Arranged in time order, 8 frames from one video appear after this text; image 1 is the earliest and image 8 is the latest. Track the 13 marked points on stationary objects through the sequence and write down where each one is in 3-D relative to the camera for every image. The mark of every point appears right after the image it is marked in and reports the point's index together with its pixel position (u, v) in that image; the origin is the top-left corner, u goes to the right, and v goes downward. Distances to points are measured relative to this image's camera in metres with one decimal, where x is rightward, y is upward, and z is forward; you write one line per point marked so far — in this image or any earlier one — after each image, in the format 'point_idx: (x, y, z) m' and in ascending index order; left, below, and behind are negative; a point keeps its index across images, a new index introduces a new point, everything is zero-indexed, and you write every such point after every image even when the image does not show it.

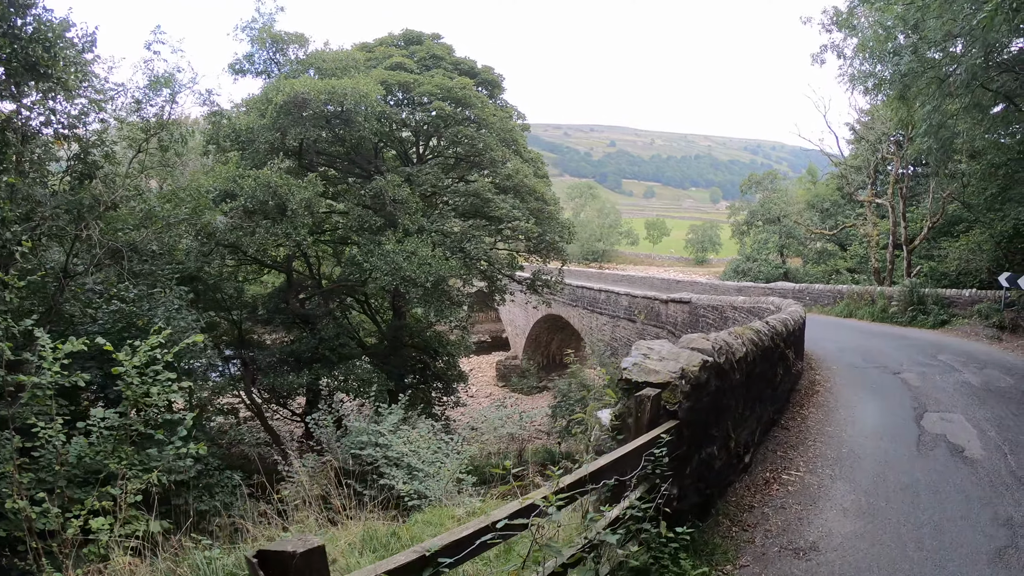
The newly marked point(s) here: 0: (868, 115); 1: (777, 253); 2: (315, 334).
0: (+4.8, +2.3, +14.6) m
1: (+4.8, +0.6, +19.8) m
2: (-2.1, -0.4, +11.2) m
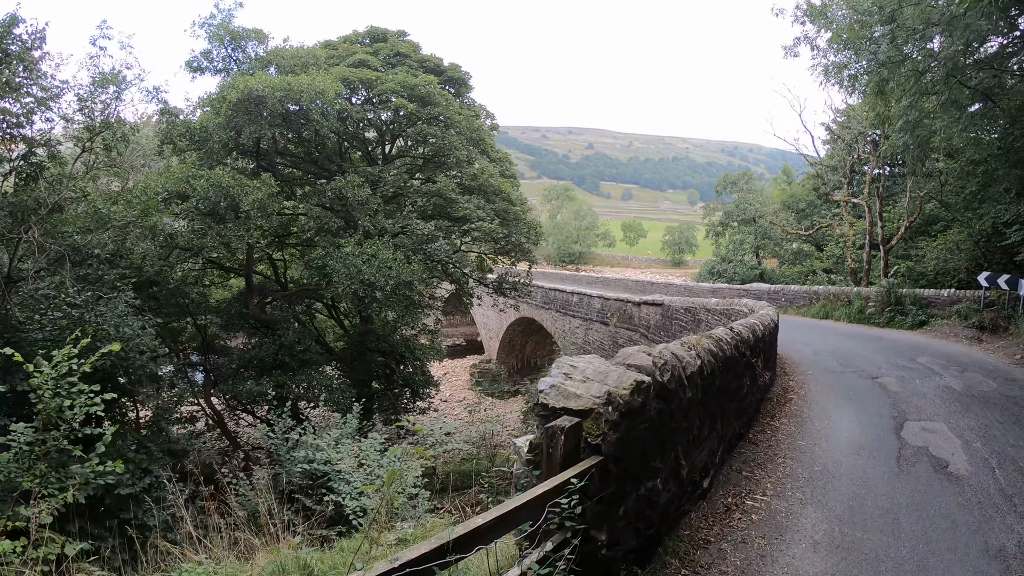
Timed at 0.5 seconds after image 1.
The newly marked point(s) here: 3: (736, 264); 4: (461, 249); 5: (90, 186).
0: (+4.4, +2.3, +14.4) m
1: (+4.4, +0.6, +19.6) m
2: (-2.4, -0.5, +10.8) m
3: (+4.0, +0.4, +19.4) m
4: (-0.5, +0.4, +9.9) m
5: (-3.4, +0.8, +8.6) m
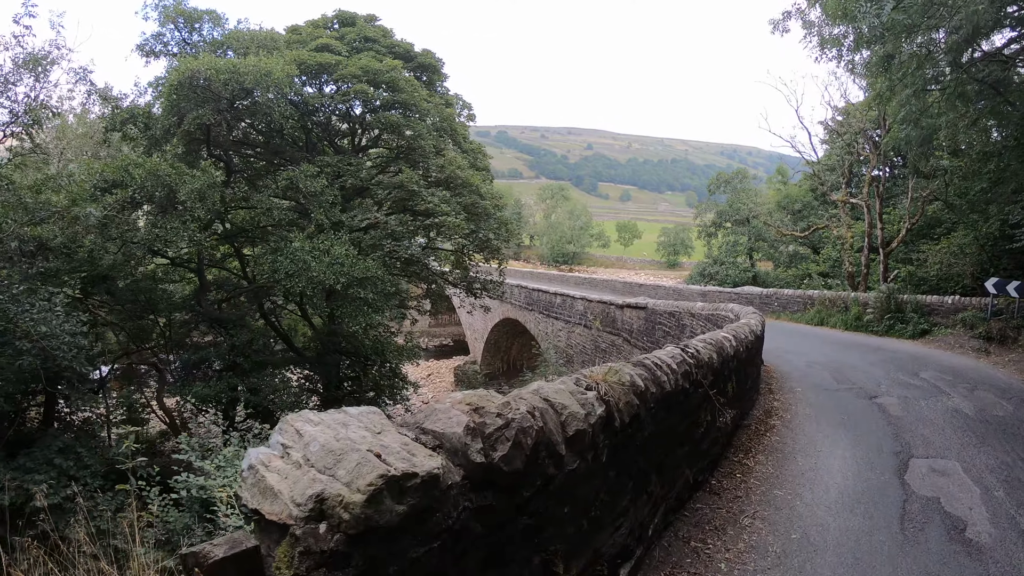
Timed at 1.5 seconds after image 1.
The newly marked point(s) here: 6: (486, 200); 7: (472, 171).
0: (+4.2, +2.3, +13.7) m
1: (+4.1, +0.6, +18.9) m
2: (-2.6, -0.5, +10.1) m
3: (+3.7, +0.4, +18.7) m
4: (-0.7, +0.4, +9.2) m
5: (-3.6, +0.8, +7.9) m
6: (-0.3, +0.8, +9.6) m
7: (-0.4, +1.1, +9.8) m
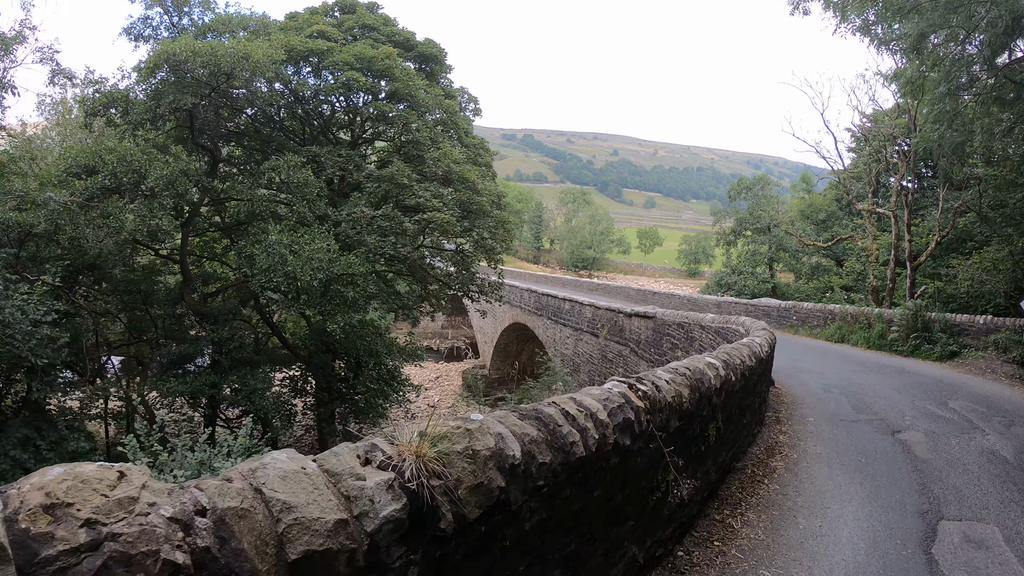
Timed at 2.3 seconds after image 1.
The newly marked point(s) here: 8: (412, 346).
0: (+4.3, +2.1, +13.0) m
1: (+4.3, +0.4, +18.2) m
2: (-2.6, -0.4, +9.6) m
3: (+3.9, +0.2, +18.0) m
4: (-0.7, +0.4, +8.6) m
5: (-3.6, +0.9, +7.3) m
6: (-0.3, +0.8, +9.0) m
7: (-0.4, +1.0, +9.2) m
8: (-1.4, -0.8, +15.4) m
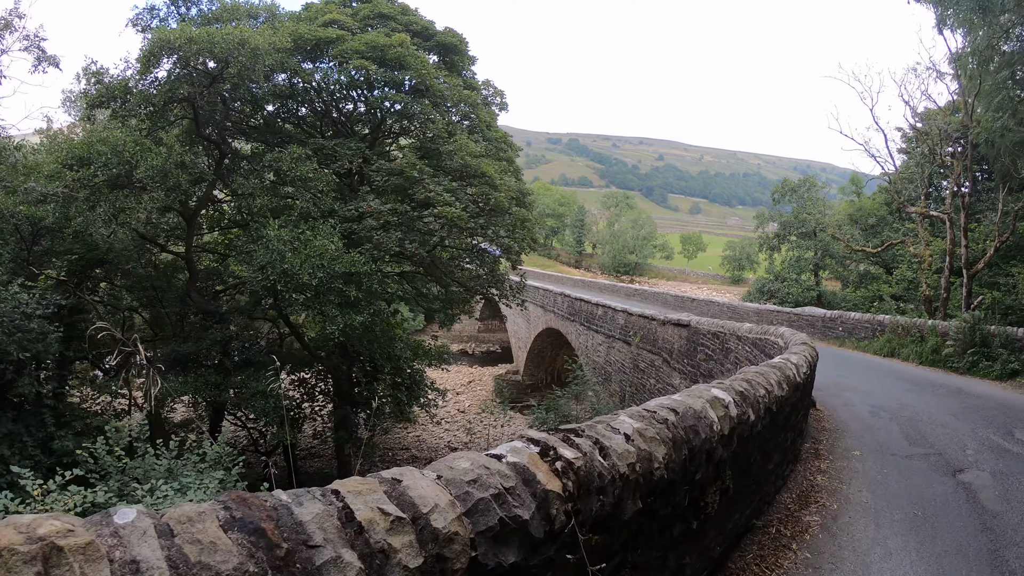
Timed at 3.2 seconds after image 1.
0: (+4.7, +2.0, +12.2) m
1: (+4.8, +0.2, +17.4) m
2: (-2.5, -0.4, +9.1) m
3: (+4.4, +0.1, +17.2) m
4: (-0.6, +0.3, +8.0) m
5: (-3.5, +1.0, +6.9) m
6: (-0.1, +0.7, +8.4) m
7: (-0.2, +1.0, +8.6) m
8: (-1.0, -0.8, +14.9) m
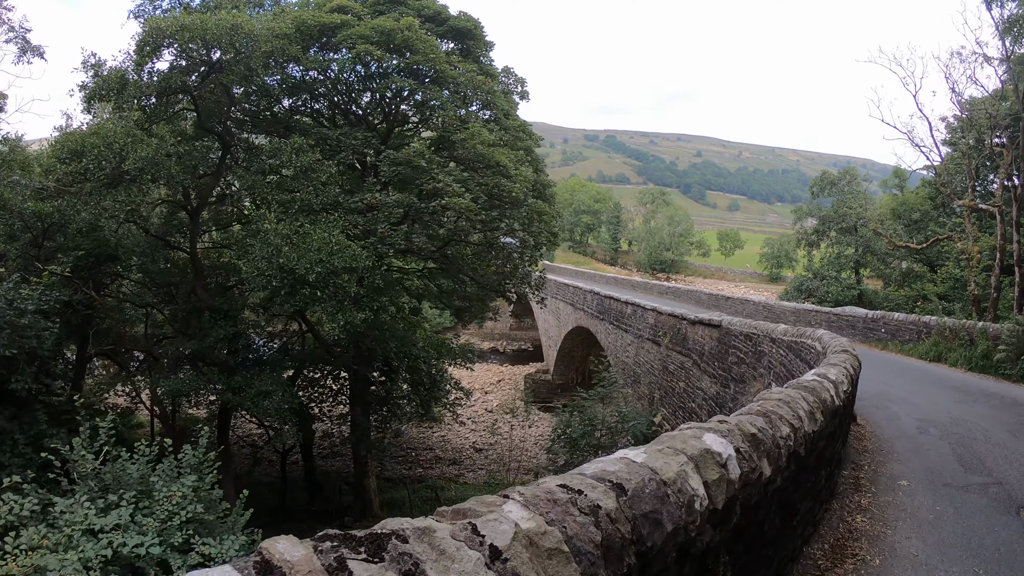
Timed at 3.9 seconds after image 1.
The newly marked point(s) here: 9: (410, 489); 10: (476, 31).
0: (+4.9, +2.0, +11.6) m
1: (+5.3, +0.3, +16.8) m
2: (-2.3, -0.4, +8.7) m
3: (+4.9, +0.1, +16.6) m
4: (-0.5, +0.4, +7.6) m
5: (-3.4, +1.0, +6.5) m
6: (+0.1, +0.8, +8.0) m
7: (0.0, +1.0, +8.1) m
8: (-0.6, -0.8, +14.4) m
9: (-1.3, -2.5, +13.8) m
10: (-0.3, +2.2, +9.4) m
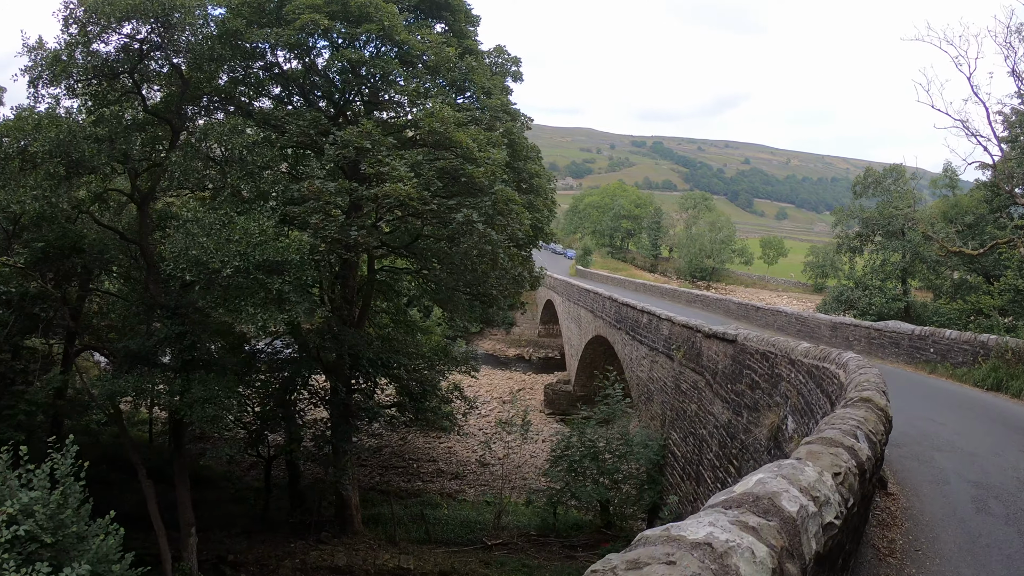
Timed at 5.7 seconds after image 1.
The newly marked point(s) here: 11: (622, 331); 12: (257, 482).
0: (+4.9, +1.8, +10.1) m
1: (+5.5, +0.1, +15.3) m
2: (-2.4, -0.4, +7.5) m
3: (+5.1, -0.1, +15.1) m
4: (-0.6, +0.3, +6.3) m
5: (-3.6, +1.0, +5.5) m
6: (-0.1, +0.7, +6.7) m
7: (-0.2, +1.0, +6.9) m
8: (-0.6, -0.9, +13.2) m
9: (-1.3, -2.5, +12.6) m
10: (-0.3, +2.2, +8.2) m
11: (+1.3, -0.5, +13.0) m
12: (-3.2, -2.5, +13.8) m
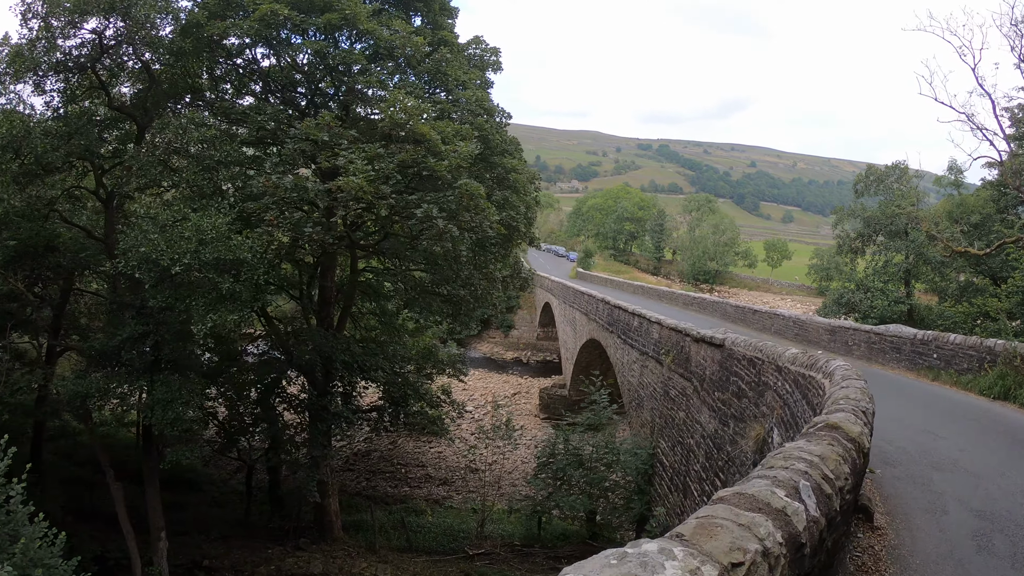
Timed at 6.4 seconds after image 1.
0: (+4.8, +1.8, +9.7) m
1: (+5.4, +0.1, +14.8) m
2: (-2.6, -0.4, +7.1) m
3: (+4.9, -0.1, +14.7) m
4: (-0.8, +0.3, +5.9) m
5: (-3.8, +1.1, +5.0) m
6: (-0.3, +0.7, +6.3) m
7: (-0.3, +1.0, +6.4) m
8: (-0.7, -0.9, +12.7) m
9: (-1.4, -2.5, +12.1) m
10: (-0.5, +2.2, +7.7) m
11: (+1.2, -0.6, +12.5) m
12: (-3.4, -2.5, +13.3) m
